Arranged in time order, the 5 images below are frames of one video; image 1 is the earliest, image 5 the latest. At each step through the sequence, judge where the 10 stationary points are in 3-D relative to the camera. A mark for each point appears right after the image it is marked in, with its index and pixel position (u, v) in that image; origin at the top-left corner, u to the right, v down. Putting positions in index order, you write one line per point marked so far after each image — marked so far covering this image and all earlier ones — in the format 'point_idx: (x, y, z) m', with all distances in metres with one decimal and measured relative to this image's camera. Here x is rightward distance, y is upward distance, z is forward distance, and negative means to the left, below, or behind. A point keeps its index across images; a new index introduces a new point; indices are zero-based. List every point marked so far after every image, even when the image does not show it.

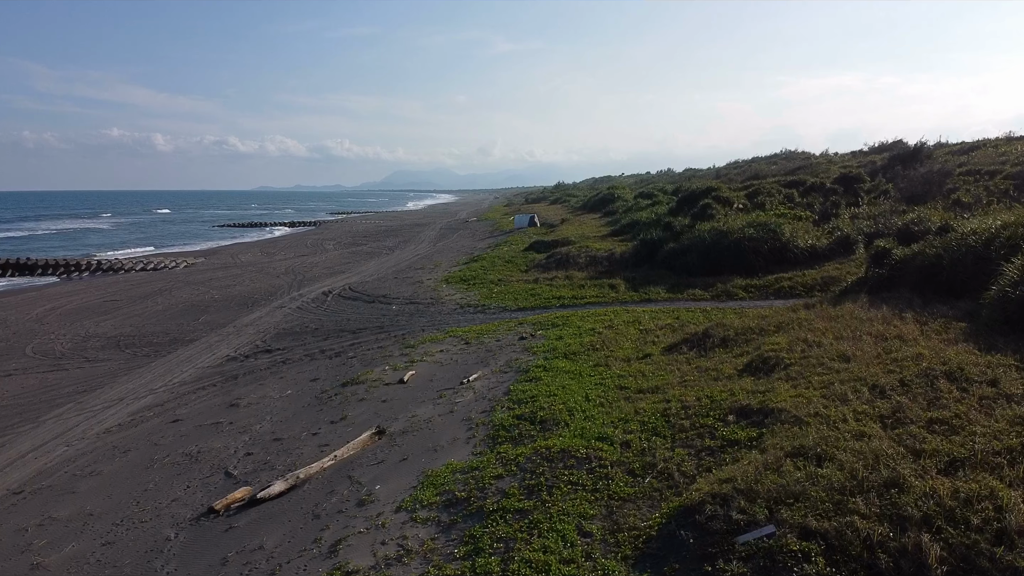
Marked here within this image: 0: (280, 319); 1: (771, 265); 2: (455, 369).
0: (-5.8, -0.8, +14.9) m
1: (+6.5, +0.6, +14.8) m
2: (-0.9, -1.2, +9.2) m
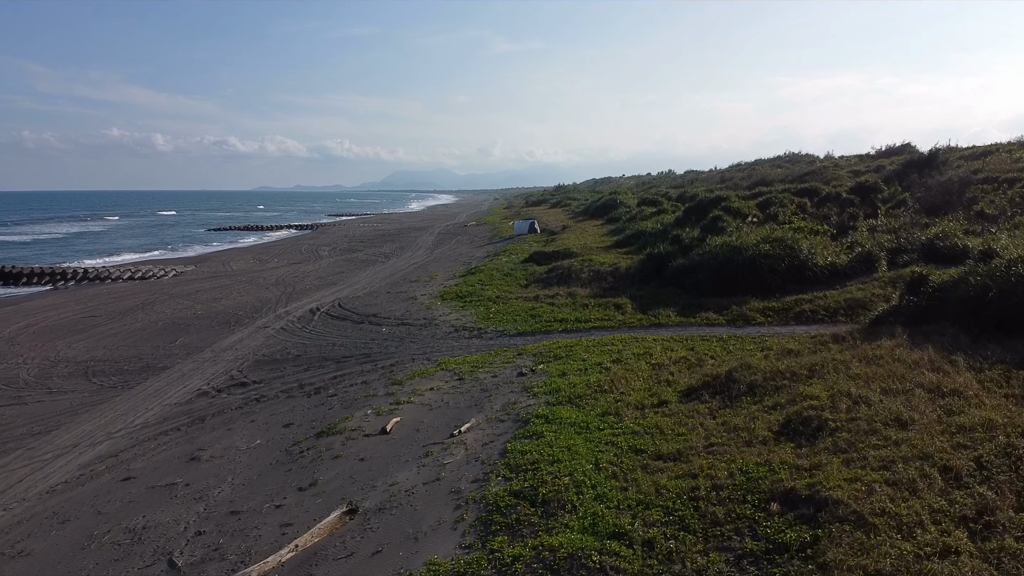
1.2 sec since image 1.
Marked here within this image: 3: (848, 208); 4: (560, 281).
0: (-5.9, -1.3, +13.9) m
1: (+6.4, +0.1, +13.8) m
2: (-0.9, -1.7, +8.1) m
3: (+10.9, +2.6, +19.2) m
4: (+1.4, +0.2, +17.3) m
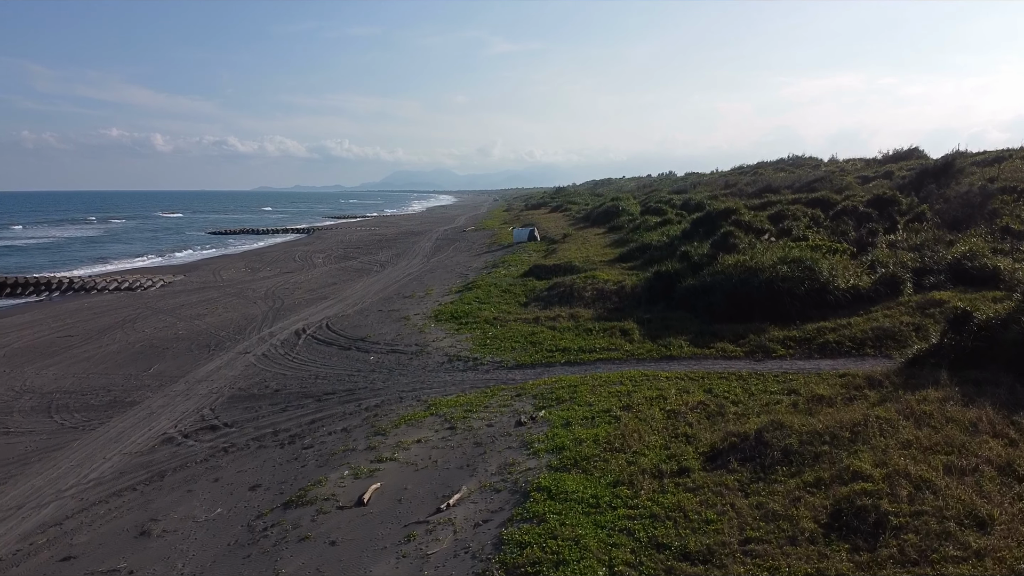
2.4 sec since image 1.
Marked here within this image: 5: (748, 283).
0: (-5.9, -1.8, +12.9) m
1: (+6.4, -0.5, +12.8) m
2: (-0.9, -2.3, +7.1) m
3: (+10.9, +2.0, +18.2) m
4: (+1.4, -0.3, +16.3) m
5: (+5.3, +0.1, +13.2) m
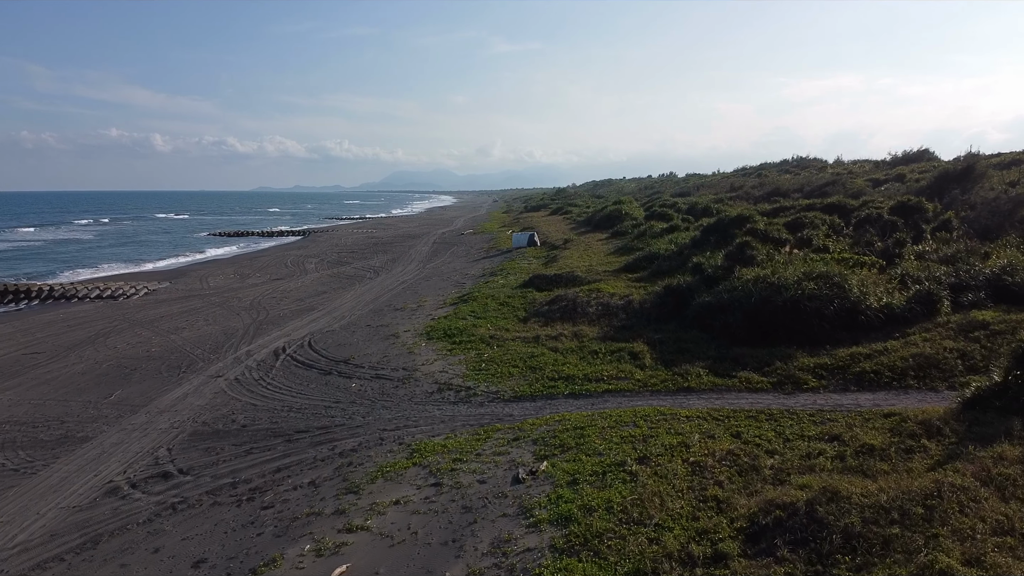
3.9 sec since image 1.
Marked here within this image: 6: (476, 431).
0: (-5.9, -2.2, +11.6) m
1: (+6.3, -0.9, +11.5) m
2: (-1.0, -2.6, +5.9) m
3: (+10.8, +1.7, +17.0) m
4: (+1.3, -0.7, +15.0) m
5: (+5.2, -0.3, +11.9) m
6: (-0.5, -2.1, +8.7) m
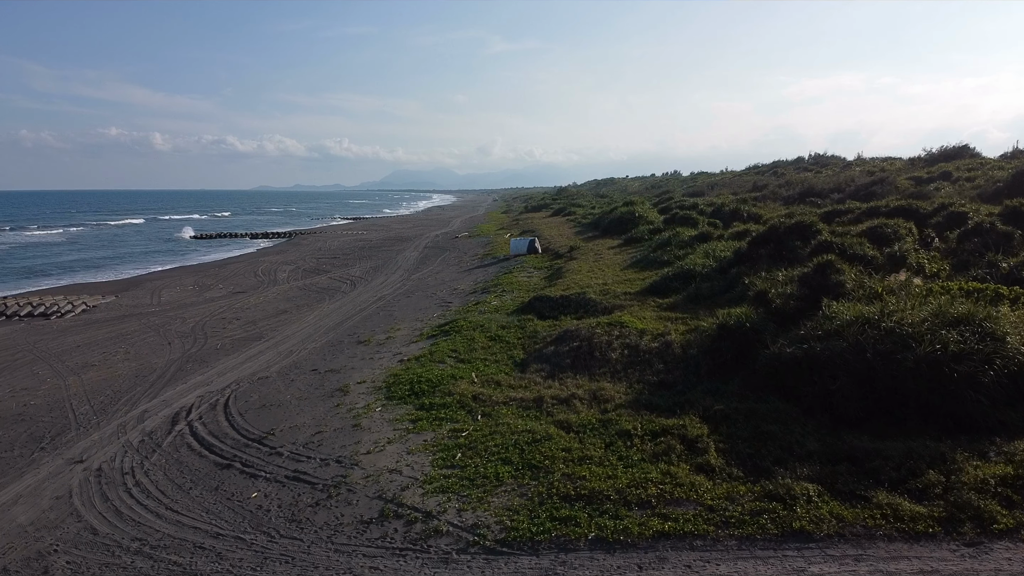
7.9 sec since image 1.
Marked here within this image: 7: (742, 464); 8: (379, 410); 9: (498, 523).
0: (-6.1, -2.9, +7.6) m
1: (+6.2, -1.6, +7.5) m
2: (-1.1, -3.4, +1.8) m
3: (+10.7, +1.0, +12.9) m
4: (+1.2, -1.4, +11.0) m
5: (+5.1, -1.0, +7.9) m
6: (-0.6, -2.8, +4.7) m
7: (+2.7, -2.1, +7.1) m
8: (-2.2, -2.0, +9.9) m
9: (-0.1, -2.5, +6.3) m
